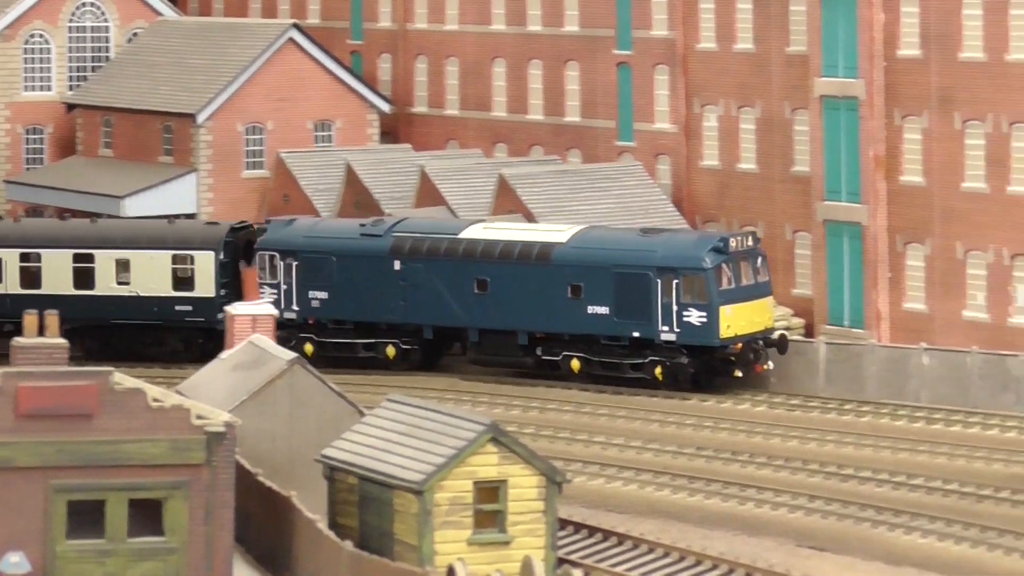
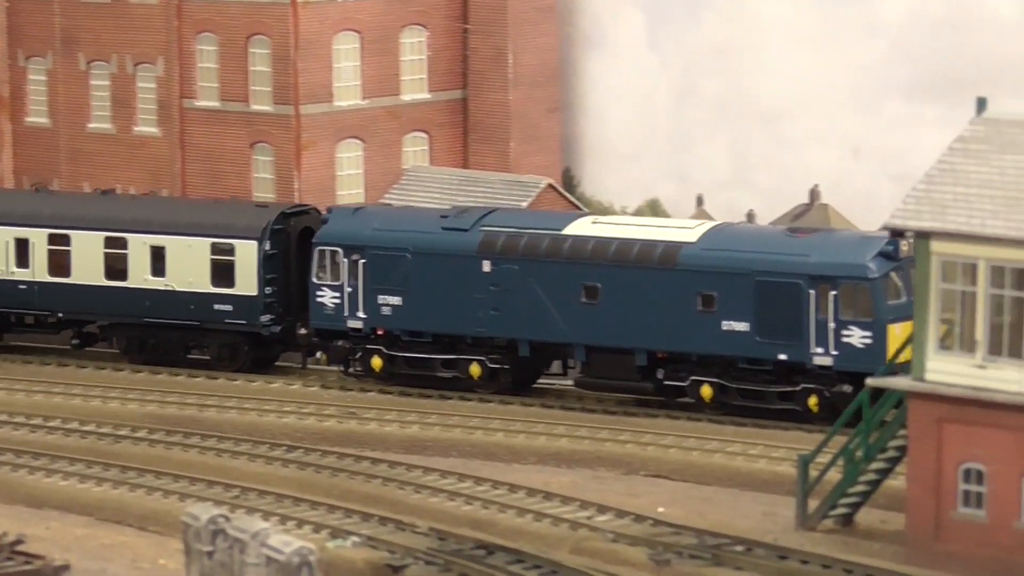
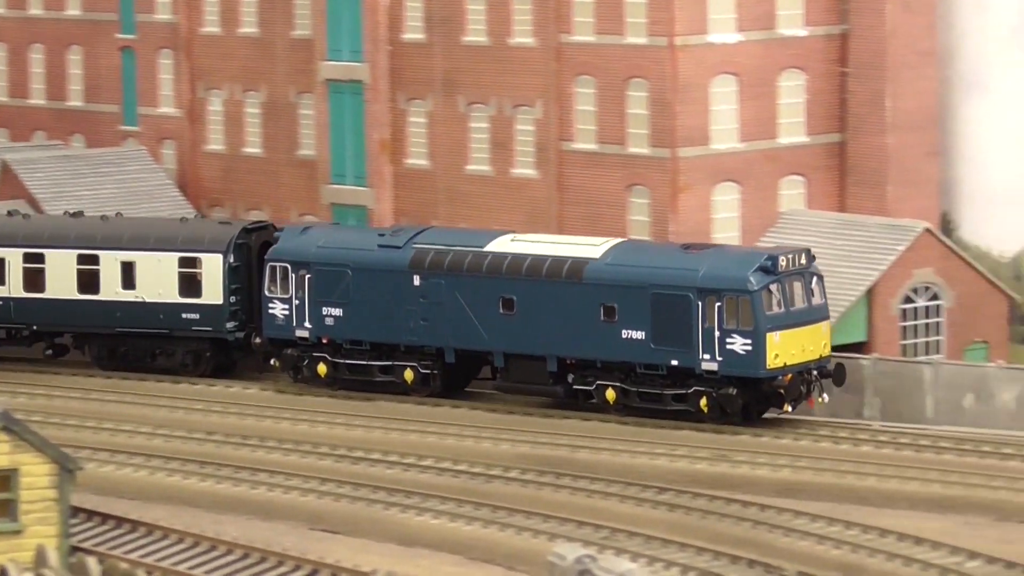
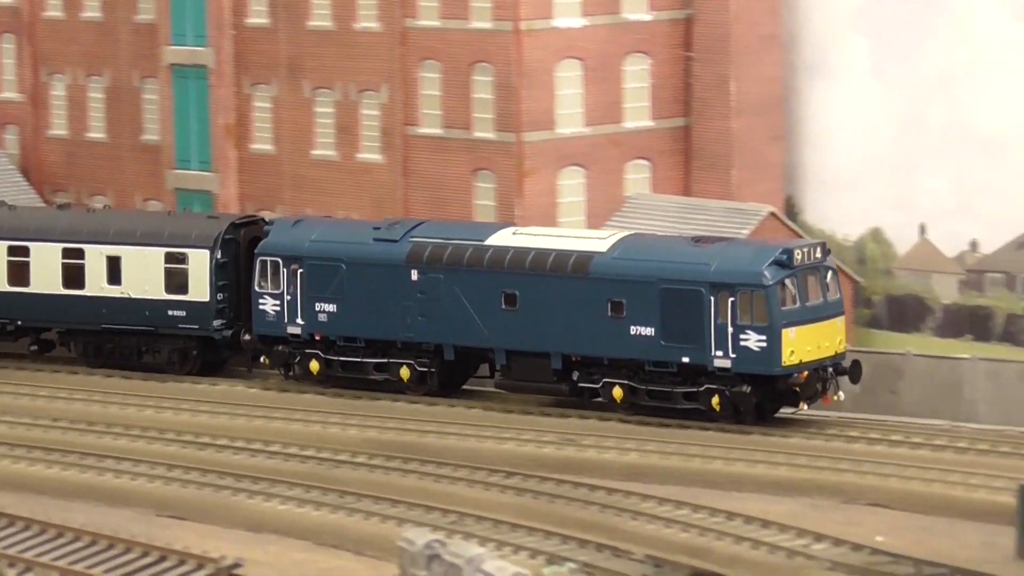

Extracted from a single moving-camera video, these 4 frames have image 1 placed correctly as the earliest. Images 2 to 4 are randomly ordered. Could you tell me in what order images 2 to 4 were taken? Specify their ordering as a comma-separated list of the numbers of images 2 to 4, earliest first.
3, 4, 2
